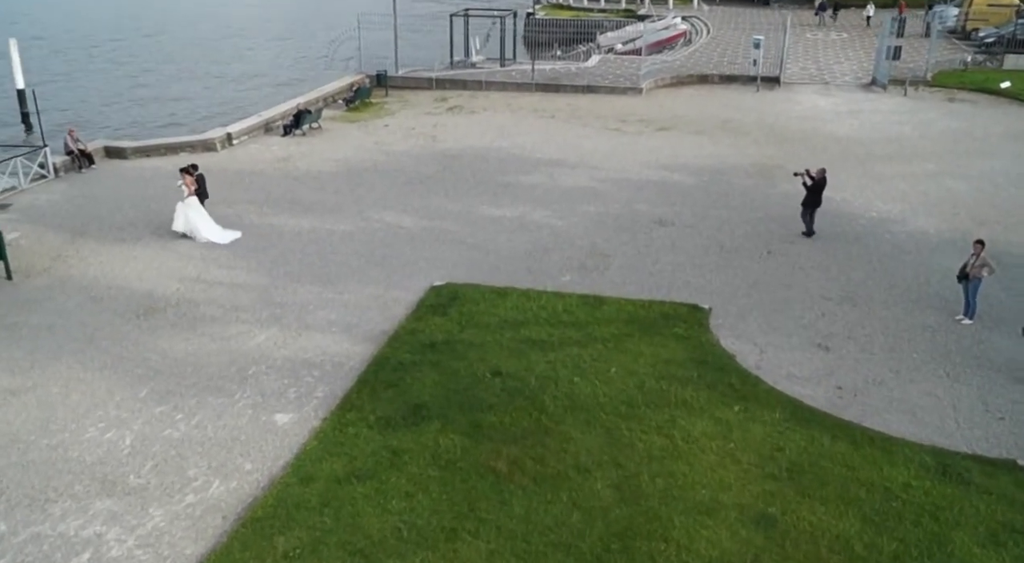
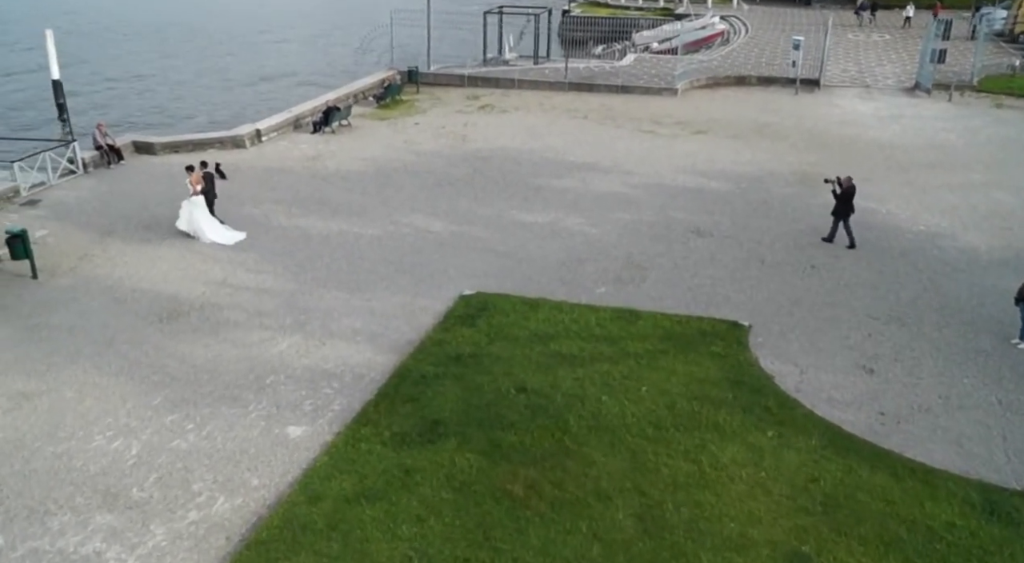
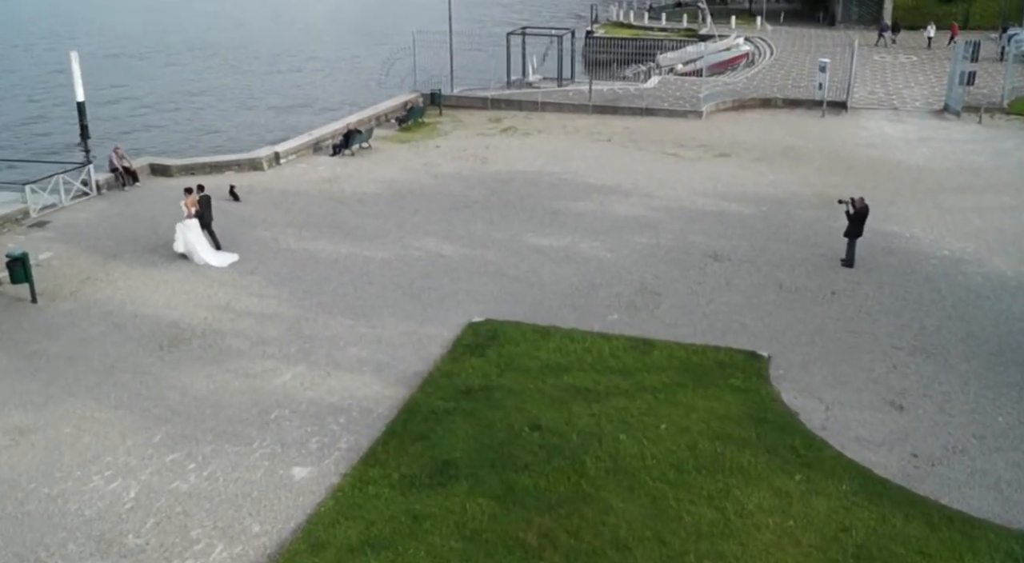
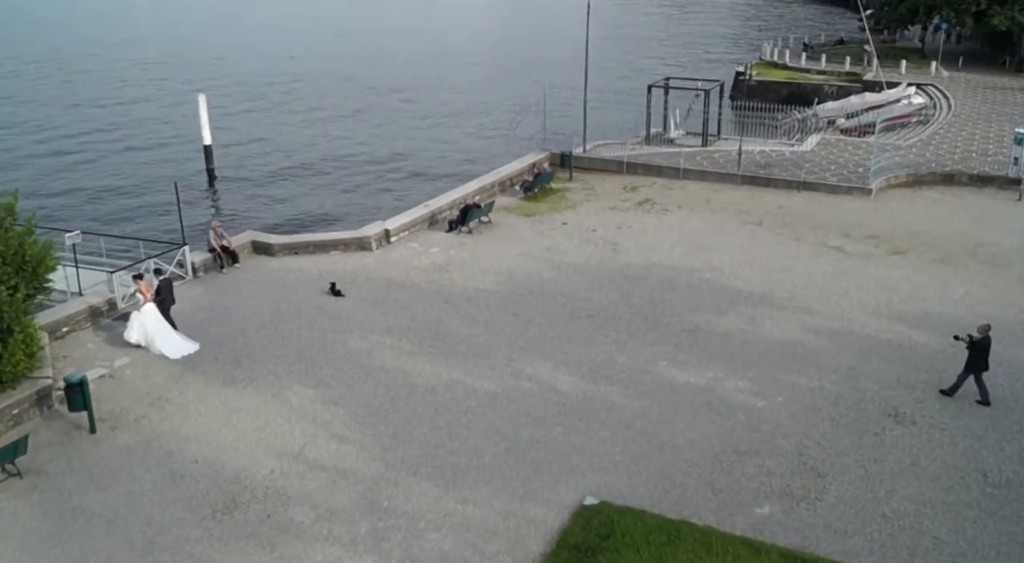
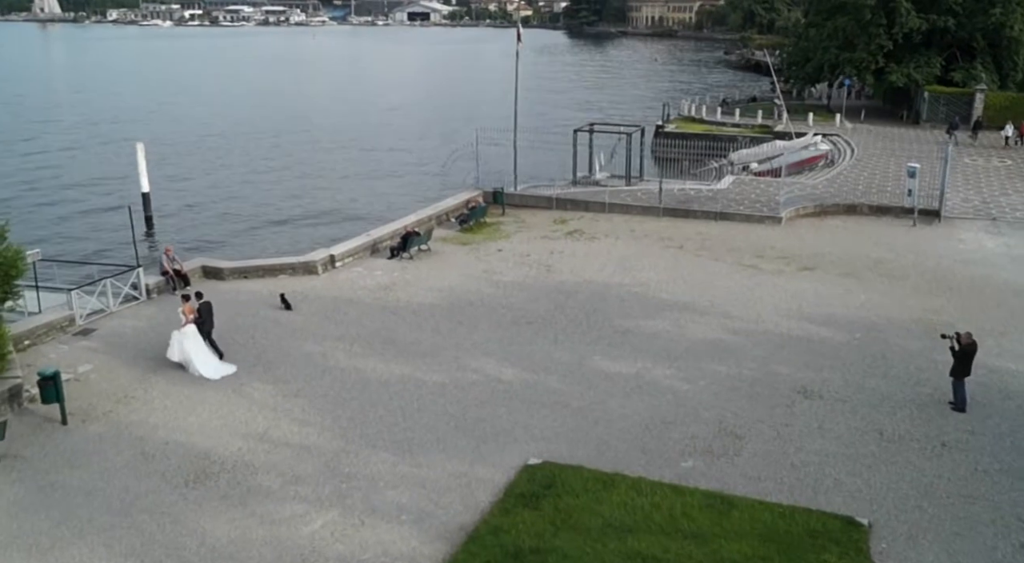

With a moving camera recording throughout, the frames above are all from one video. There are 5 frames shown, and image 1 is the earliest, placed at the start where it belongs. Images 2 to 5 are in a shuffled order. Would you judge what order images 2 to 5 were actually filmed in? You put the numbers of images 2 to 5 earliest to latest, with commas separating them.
2, 3, 5, 4
